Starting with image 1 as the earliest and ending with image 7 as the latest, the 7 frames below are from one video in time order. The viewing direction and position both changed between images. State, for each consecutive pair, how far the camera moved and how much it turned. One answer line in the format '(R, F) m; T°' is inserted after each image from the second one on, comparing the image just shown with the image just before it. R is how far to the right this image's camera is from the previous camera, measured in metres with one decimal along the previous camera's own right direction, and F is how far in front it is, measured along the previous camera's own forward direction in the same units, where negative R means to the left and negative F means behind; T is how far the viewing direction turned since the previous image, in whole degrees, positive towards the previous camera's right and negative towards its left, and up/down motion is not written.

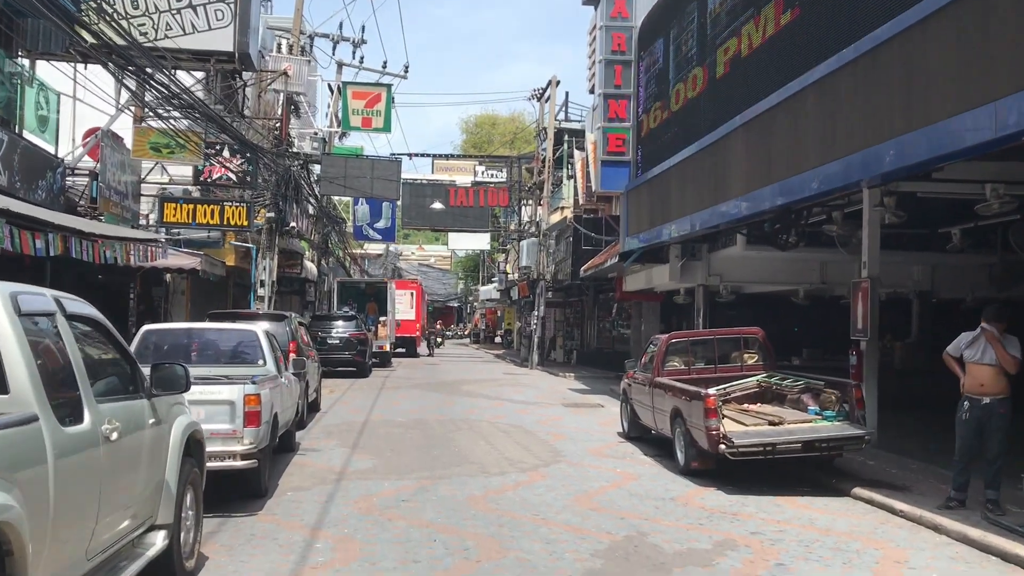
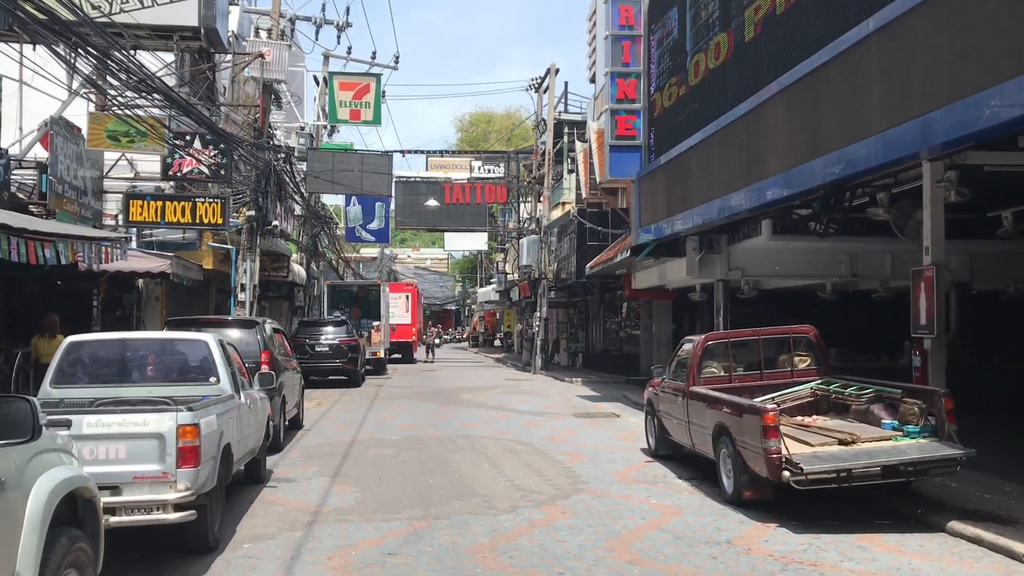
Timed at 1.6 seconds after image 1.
(-0.1, +1.7) m; 0°
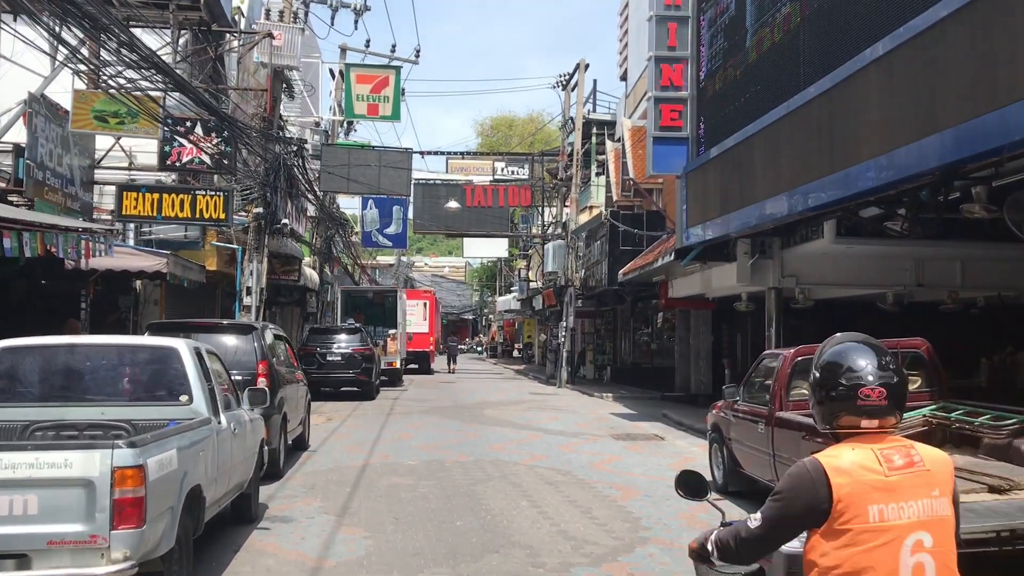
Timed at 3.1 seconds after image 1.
(-0.3, +1.7) m; -1°
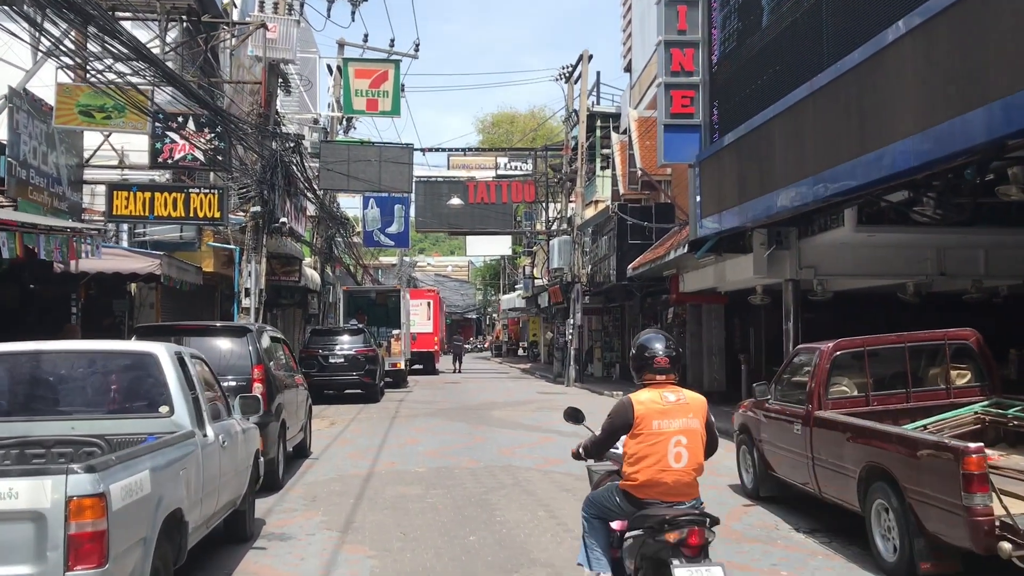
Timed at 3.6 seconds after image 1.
(-0.1, +0.6) m; 0°
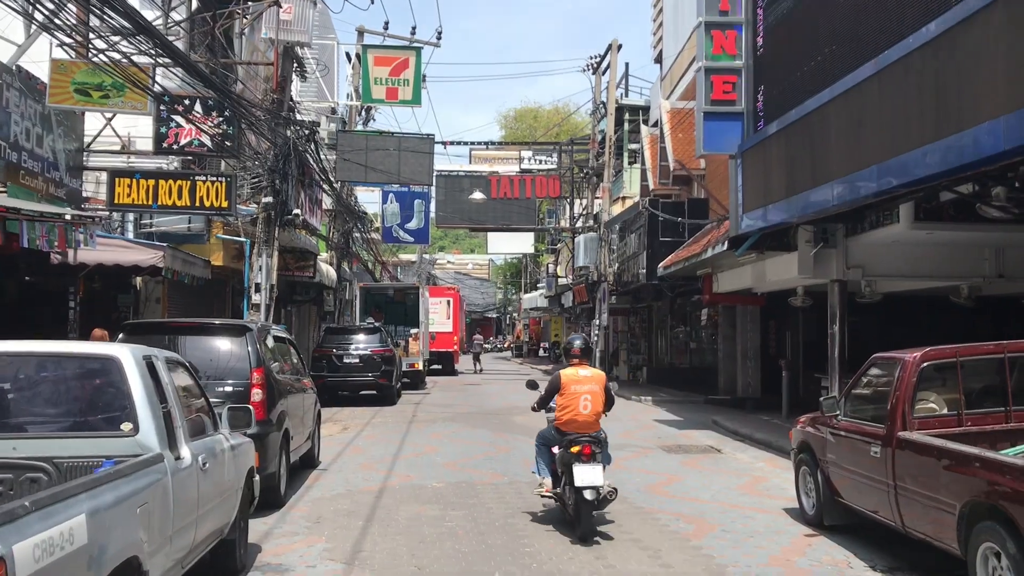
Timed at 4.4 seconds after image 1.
(-0.1, +1.0) m; -1°
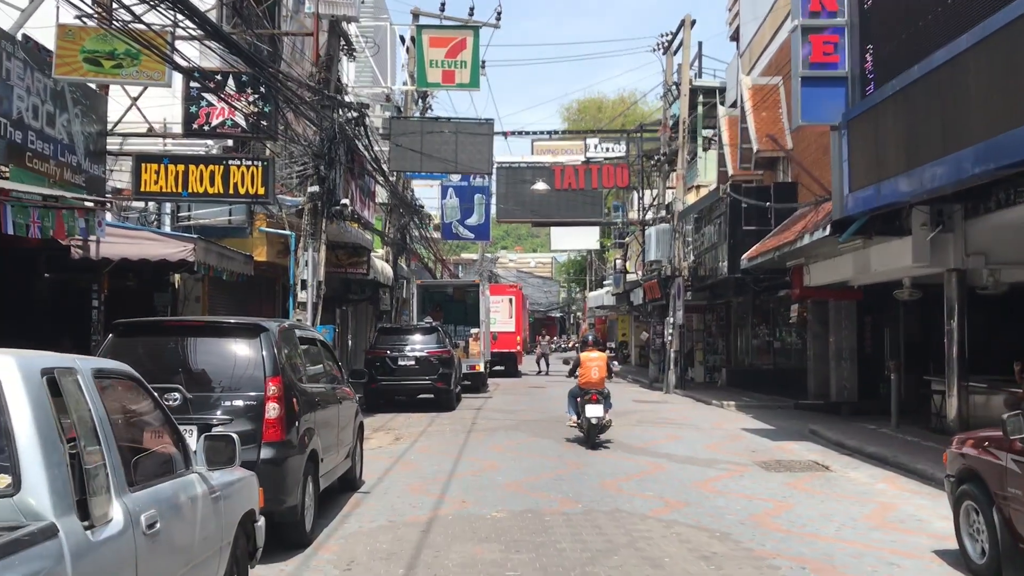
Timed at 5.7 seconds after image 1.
(-0.1, +1.6) m; -4°
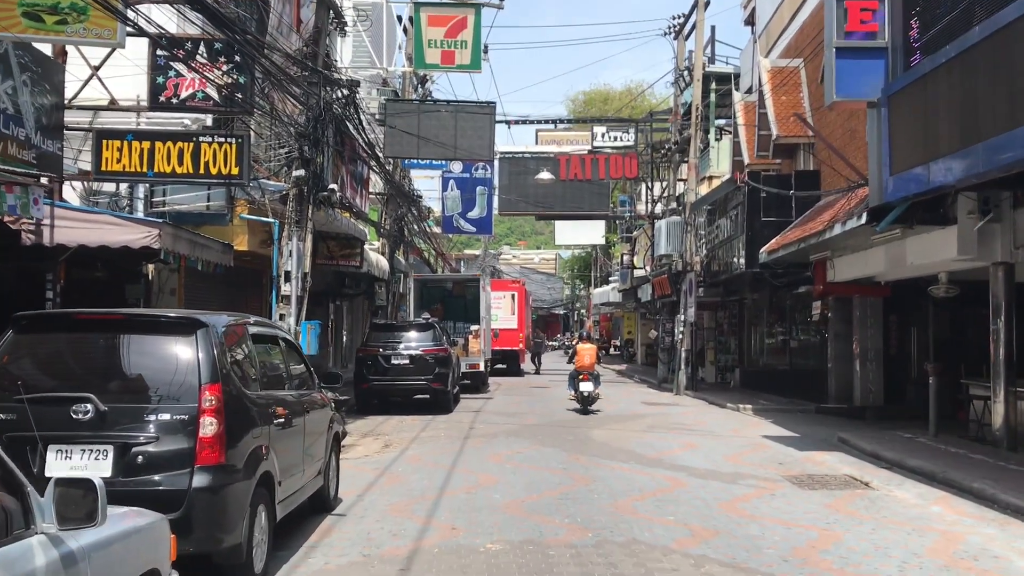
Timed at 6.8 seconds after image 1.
(0.0, +1.2) m; 0°
